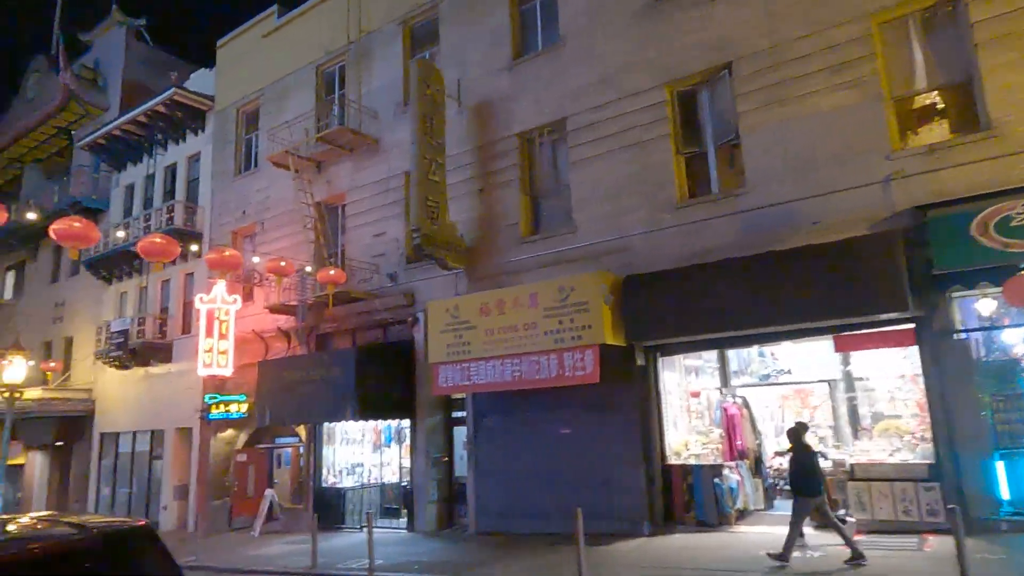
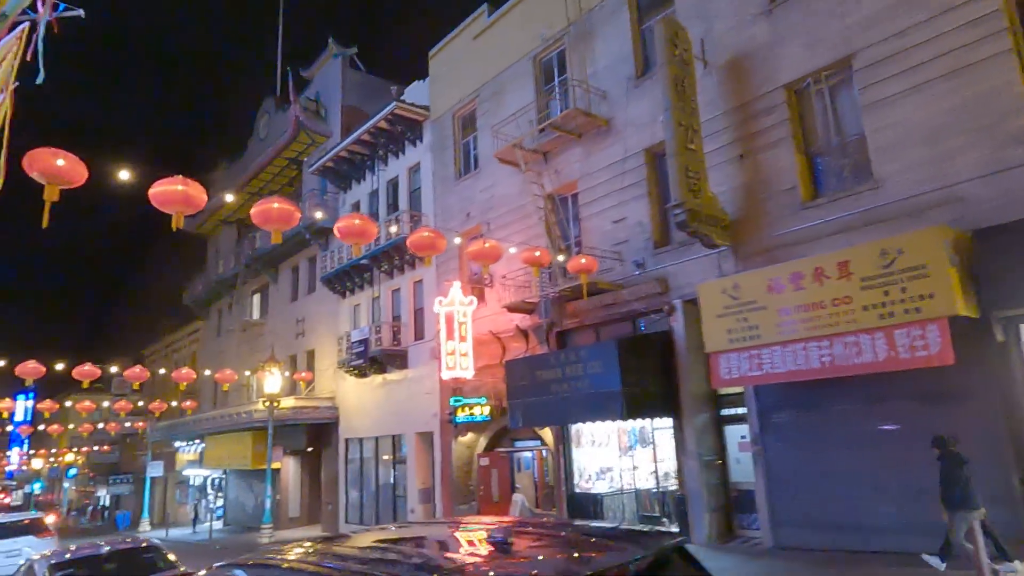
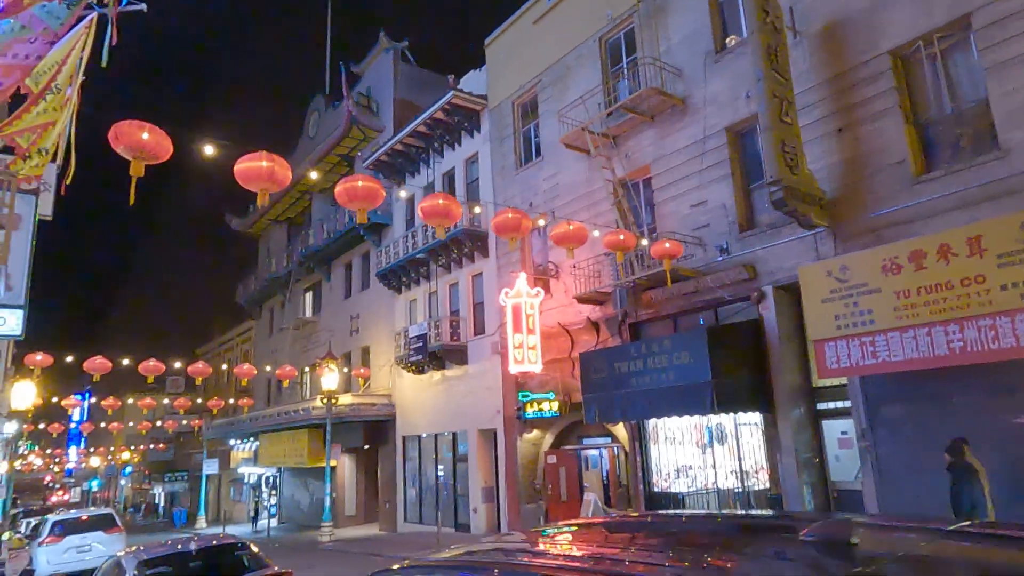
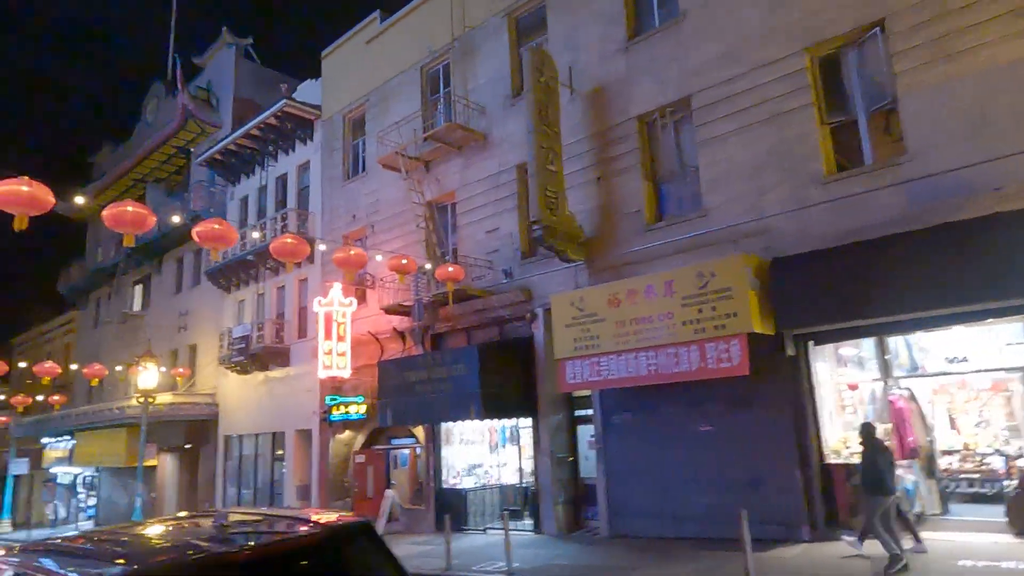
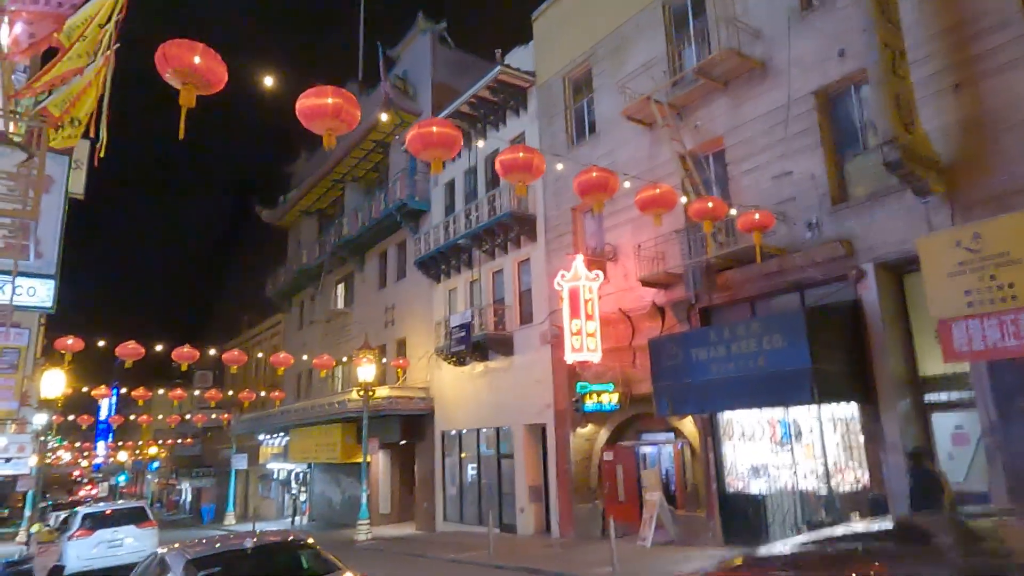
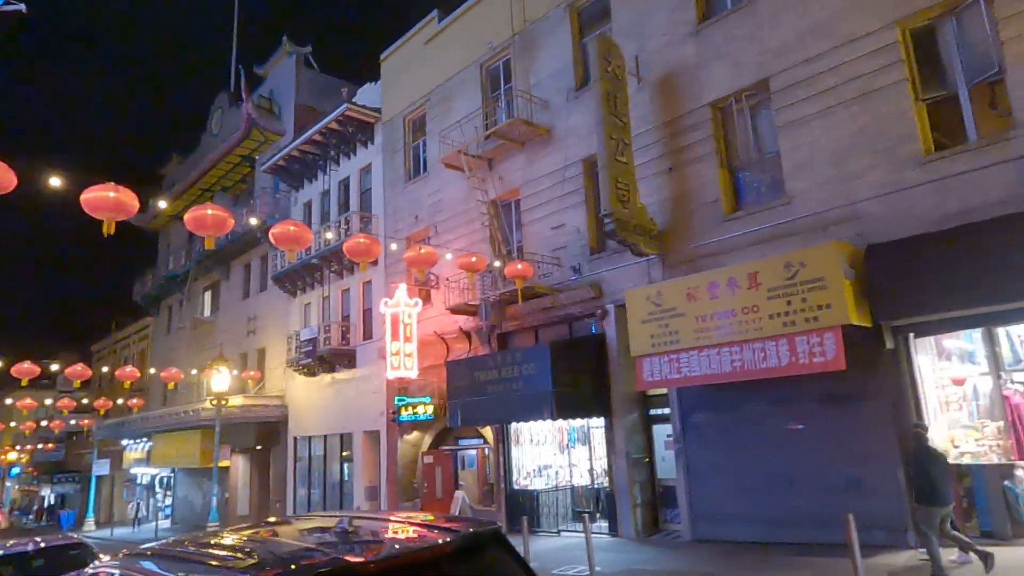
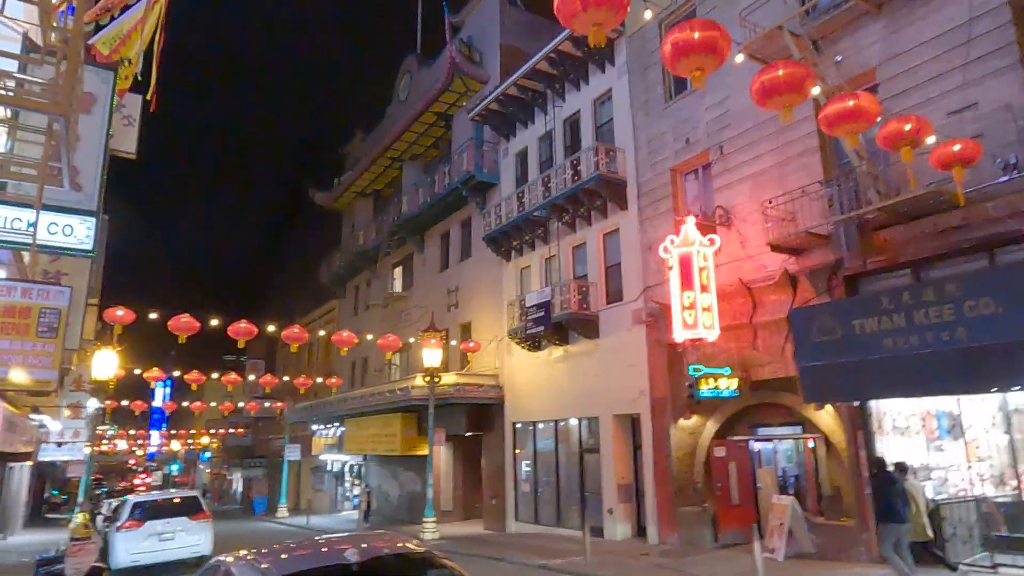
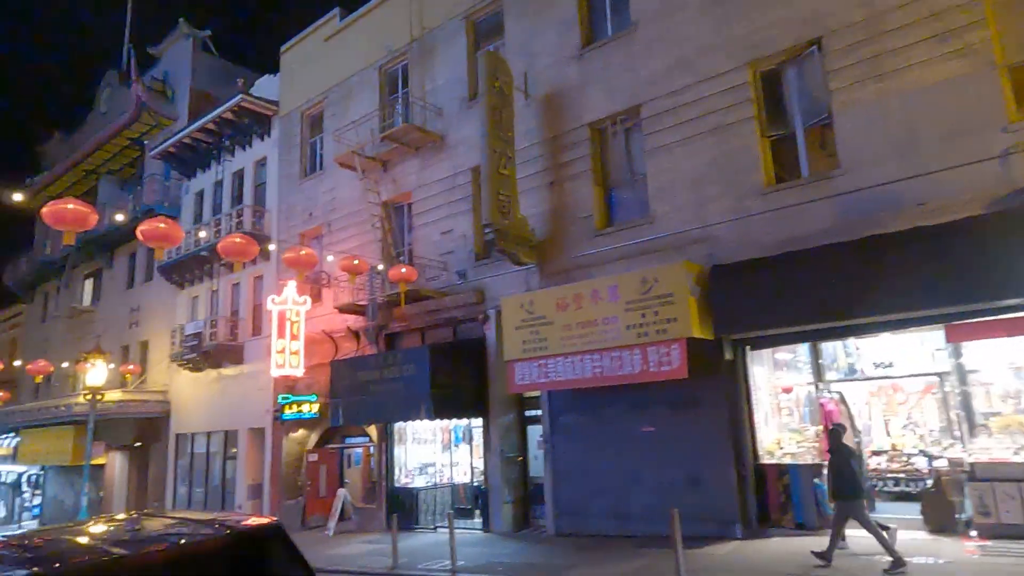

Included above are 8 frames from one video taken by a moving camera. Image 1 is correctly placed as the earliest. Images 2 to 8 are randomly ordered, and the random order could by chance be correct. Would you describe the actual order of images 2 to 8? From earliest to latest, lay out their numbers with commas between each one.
8, 4, 6, 2, 3, 5, 7
